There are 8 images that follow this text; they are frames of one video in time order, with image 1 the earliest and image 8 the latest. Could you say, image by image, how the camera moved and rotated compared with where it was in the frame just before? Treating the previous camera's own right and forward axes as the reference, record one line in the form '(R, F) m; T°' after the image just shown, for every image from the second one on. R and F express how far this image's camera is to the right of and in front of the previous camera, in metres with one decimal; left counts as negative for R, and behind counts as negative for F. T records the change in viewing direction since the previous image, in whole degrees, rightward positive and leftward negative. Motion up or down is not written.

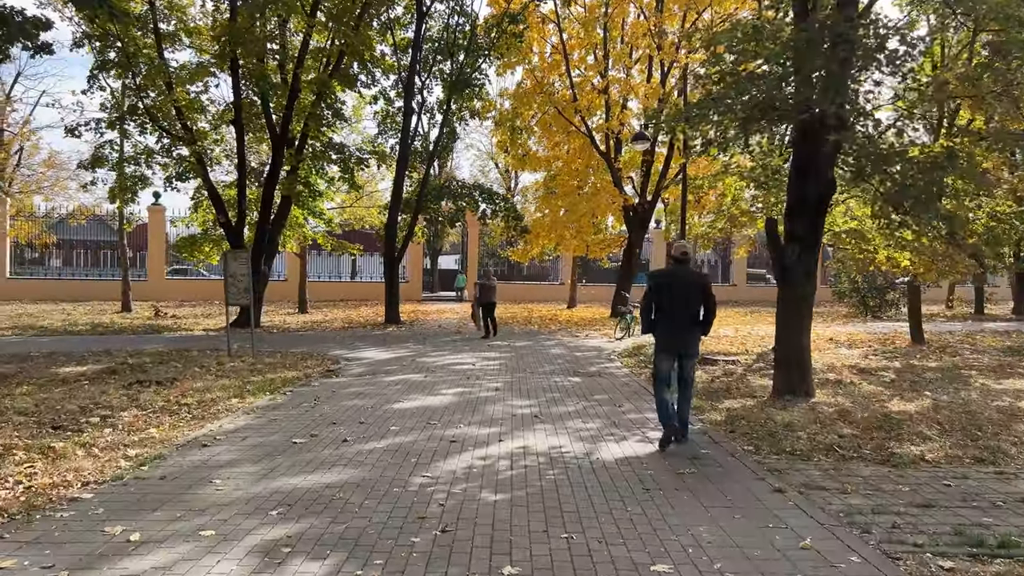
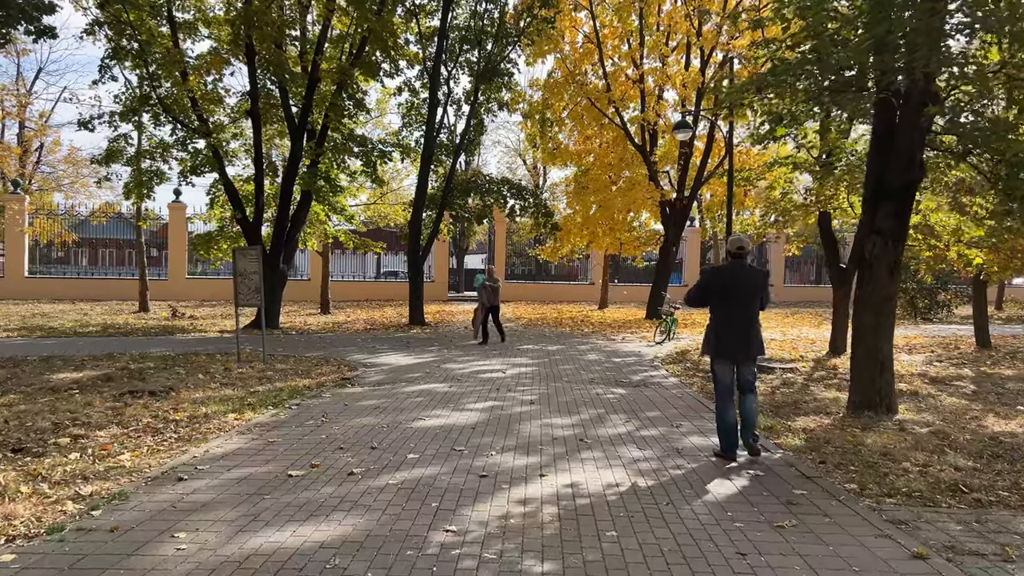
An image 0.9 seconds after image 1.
(-0.1, +1.0) m; -2°
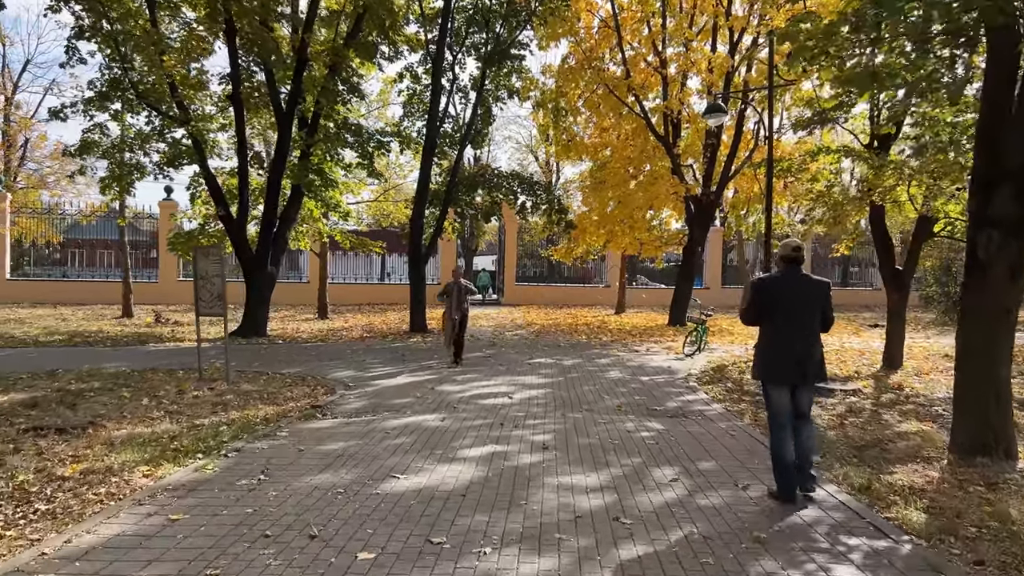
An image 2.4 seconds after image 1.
(0.0, +1.7) m; -1°
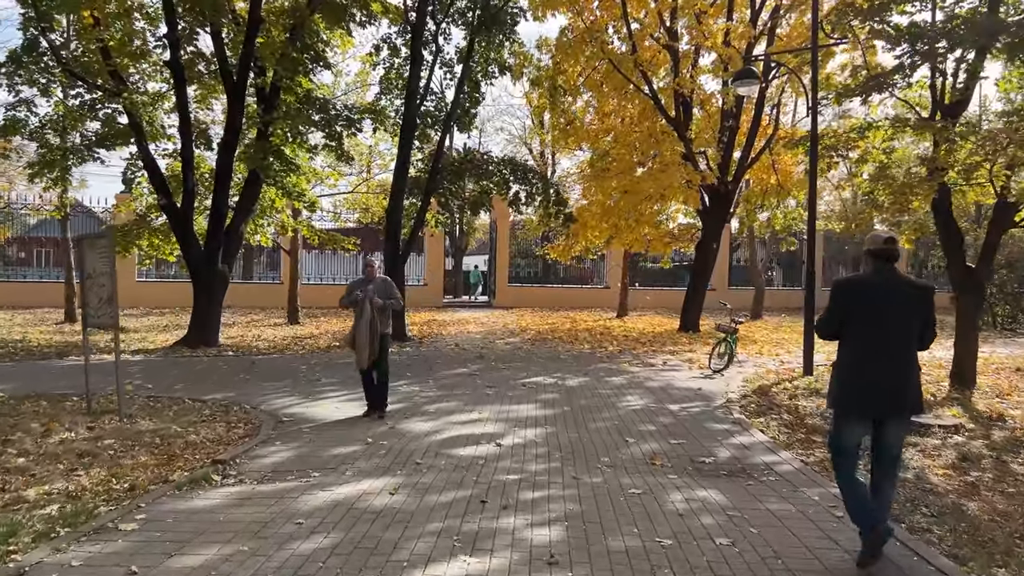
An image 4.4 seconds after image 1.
(0.0, +2.2) m; 0°
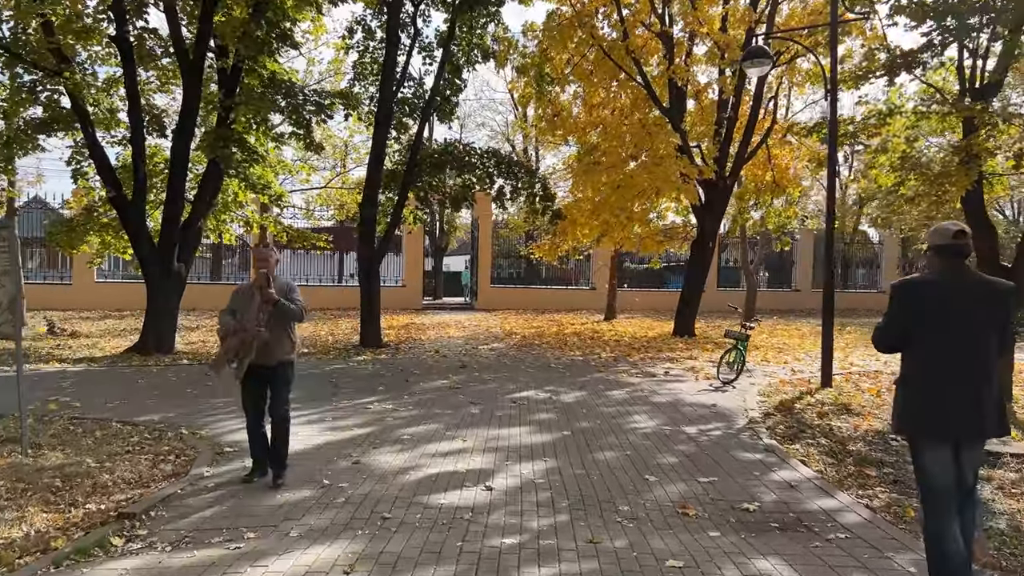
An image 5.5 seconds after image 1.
(-0.1, +1.1) m; +1°
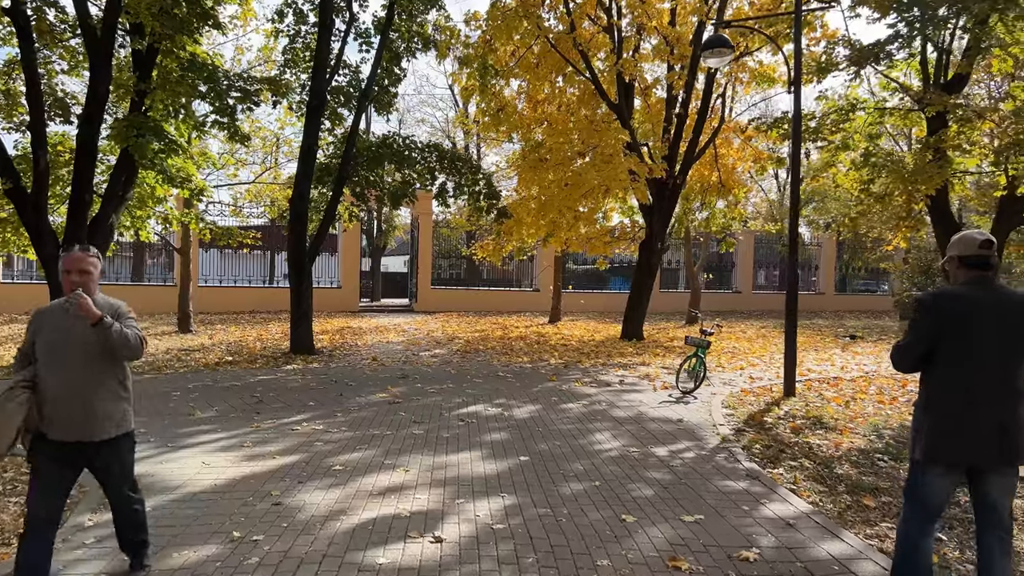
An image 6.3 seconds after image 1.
(-0.1, +0.8) m; +4°
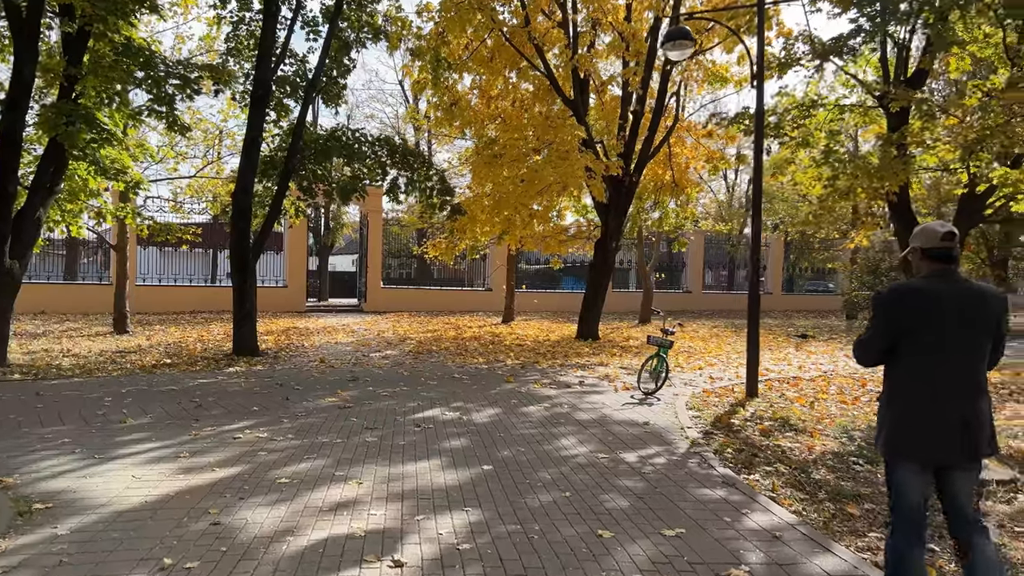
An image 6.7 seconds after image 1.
(-0.1, +0.4) m; +4°
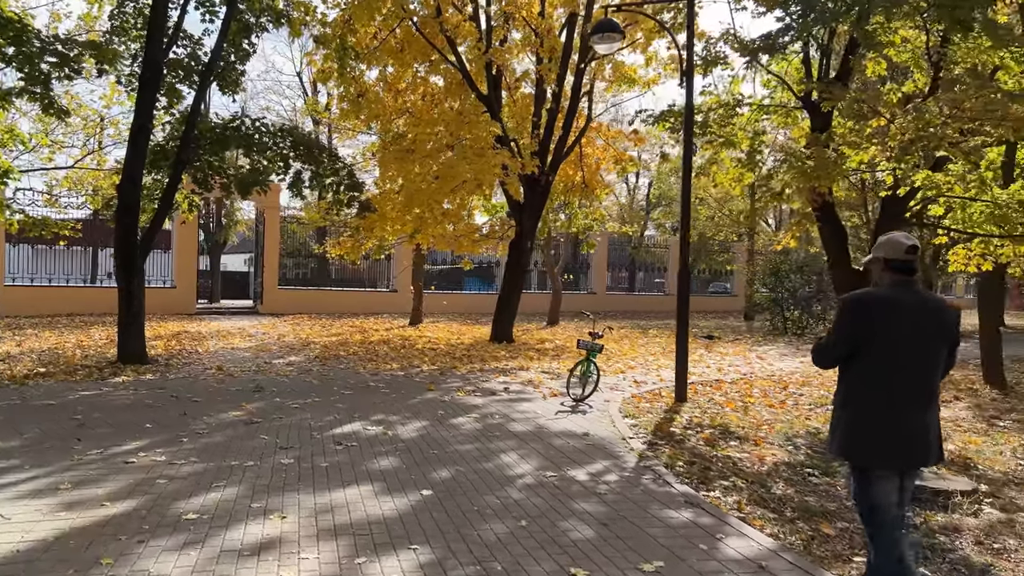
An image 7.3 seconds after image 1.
(-0.3, +0.5) m; +7°
